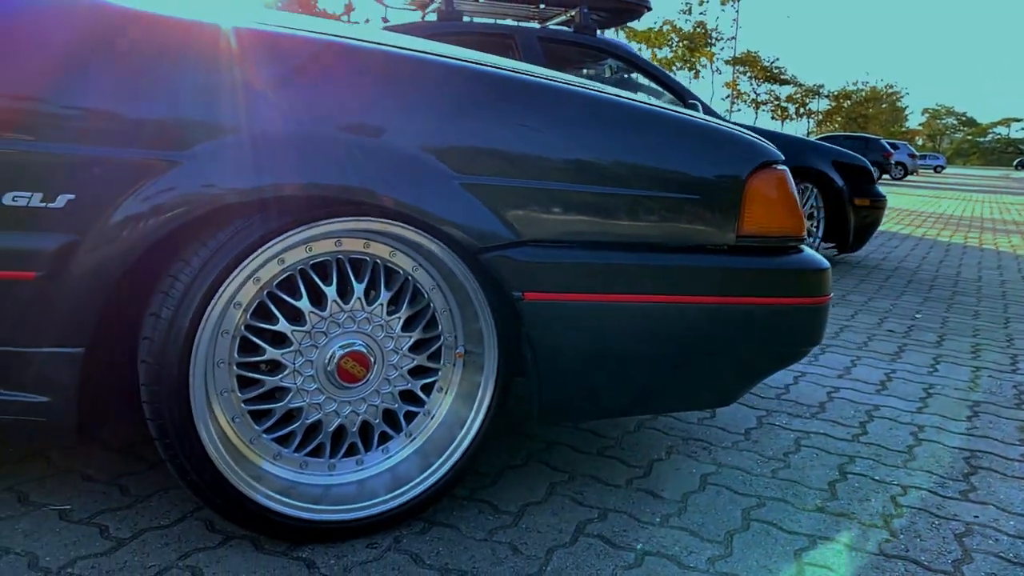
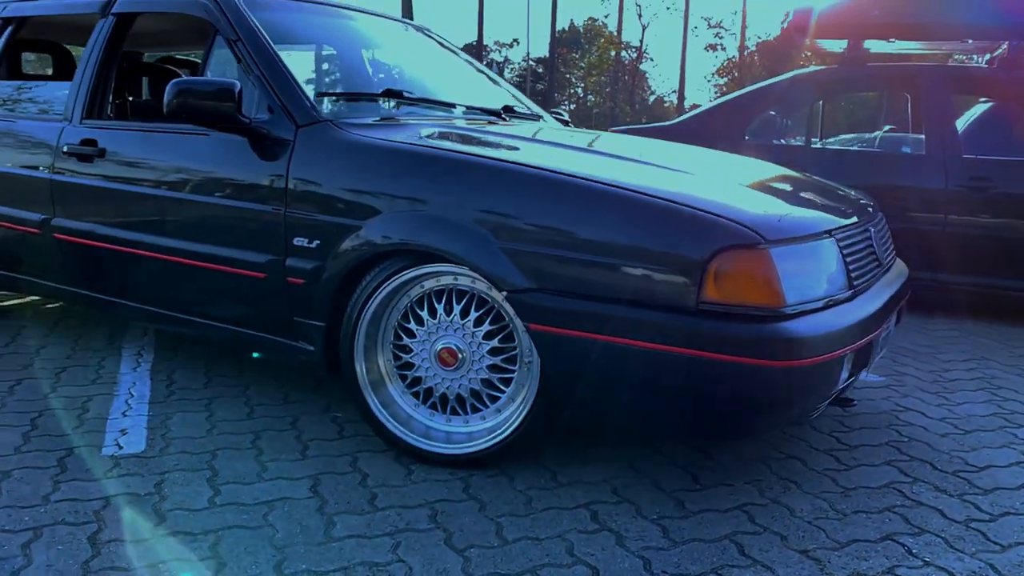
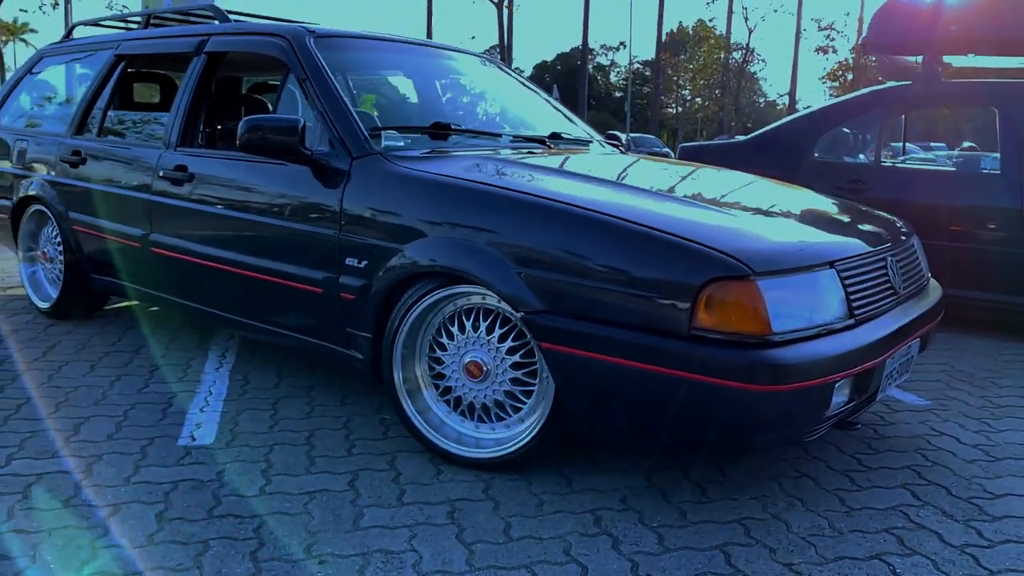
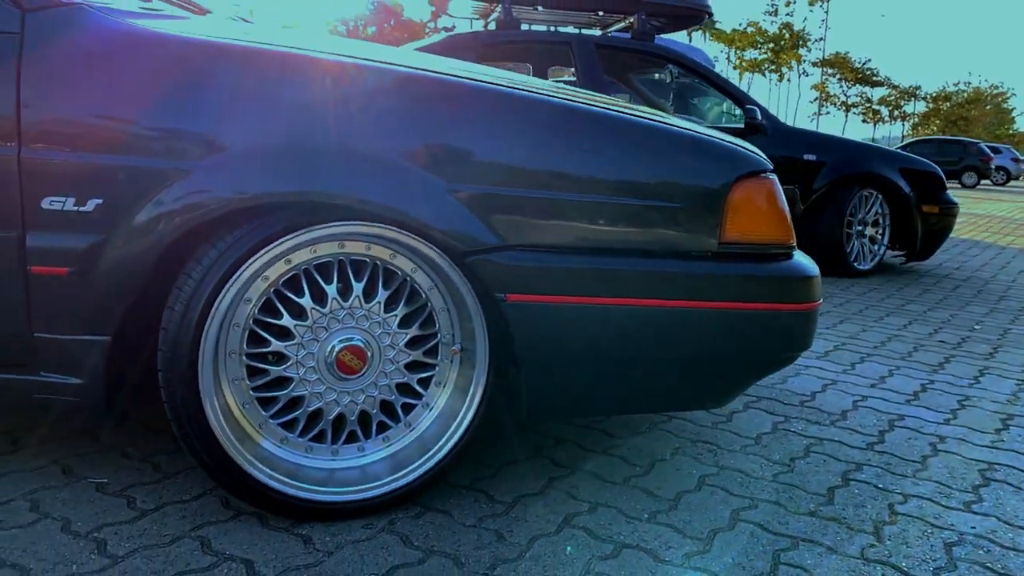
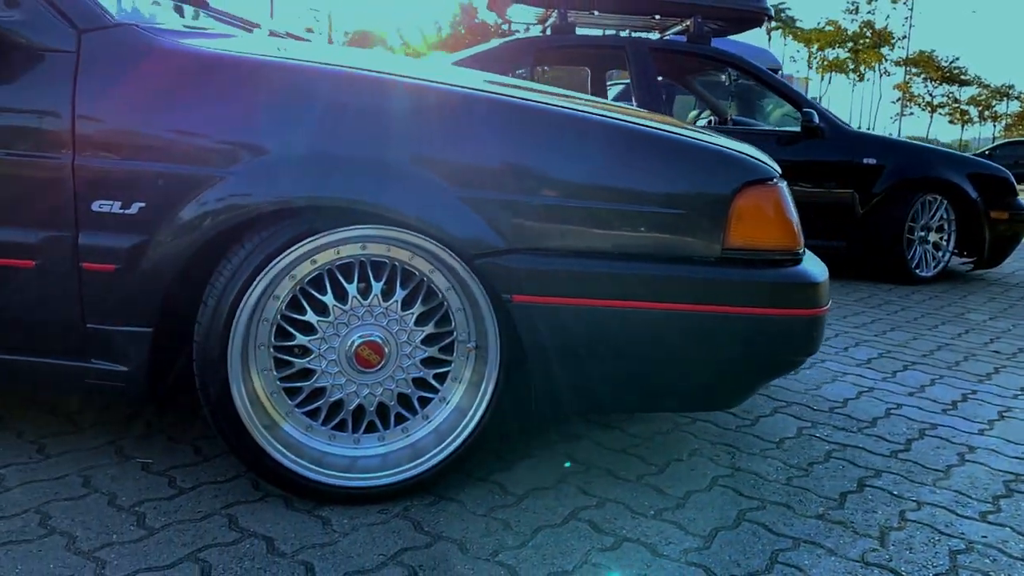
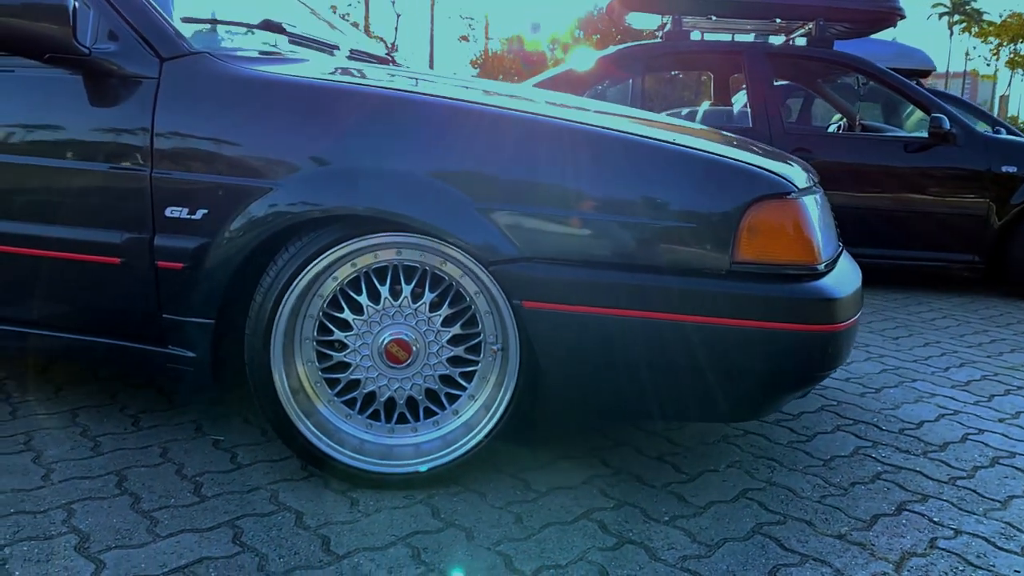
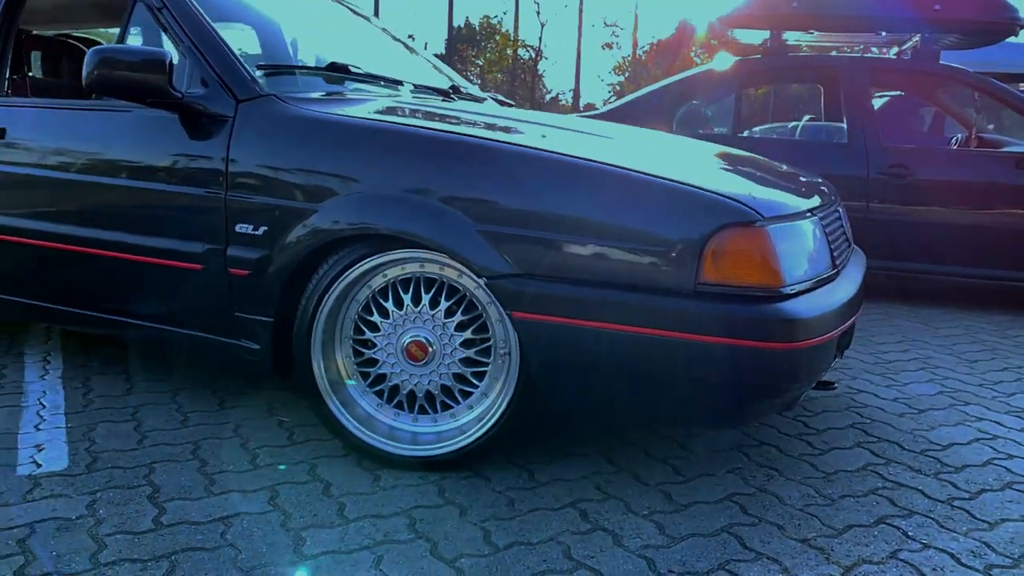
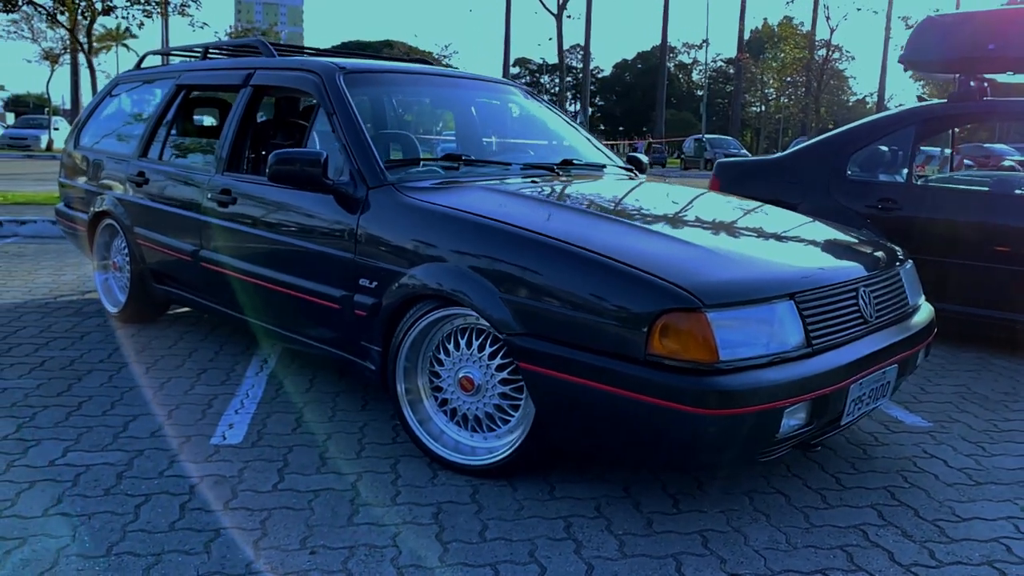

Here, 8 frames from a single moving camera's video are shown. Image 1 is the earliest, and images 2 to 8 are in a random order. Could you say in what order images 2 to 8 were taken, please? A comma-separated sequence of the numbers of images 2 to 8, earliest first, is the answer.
4, 5, 6, 7, 2, 3, 8
